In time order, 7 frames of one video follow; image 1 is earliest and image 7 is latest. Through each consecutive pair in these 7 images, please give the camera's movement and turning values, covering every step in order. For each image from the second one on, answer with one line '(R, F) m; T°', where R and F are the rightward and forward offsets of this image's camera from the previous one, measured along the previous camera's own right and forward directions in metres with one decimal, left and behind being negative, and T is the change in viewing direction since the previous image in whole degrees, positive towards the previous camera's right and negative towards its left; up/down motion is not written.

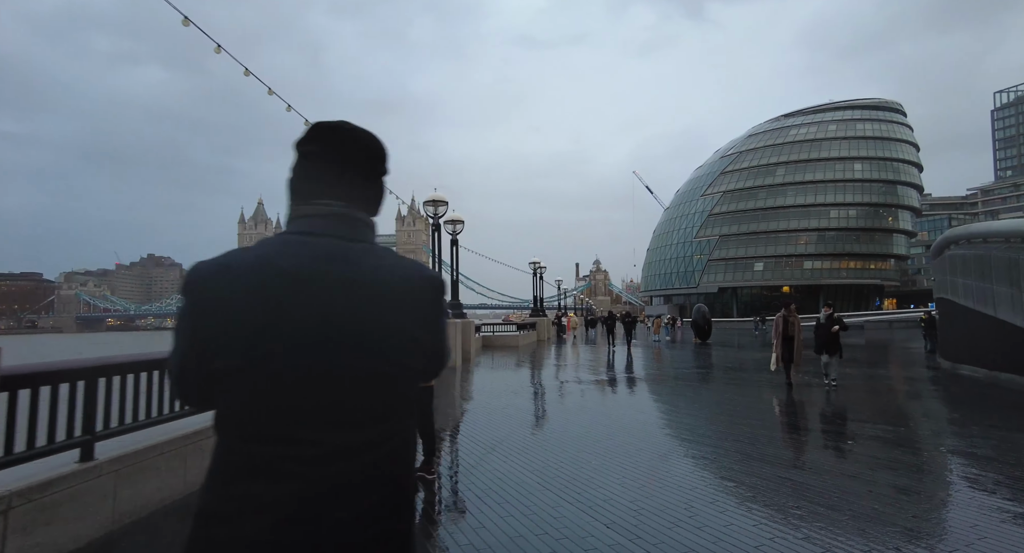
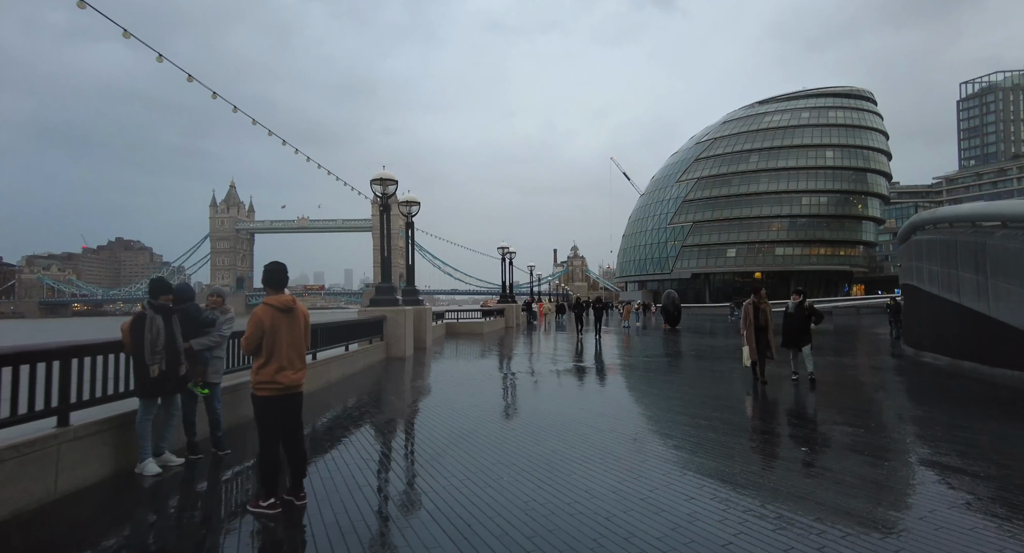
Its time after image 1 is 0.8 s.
(+0.6, +0.6) m; +2°
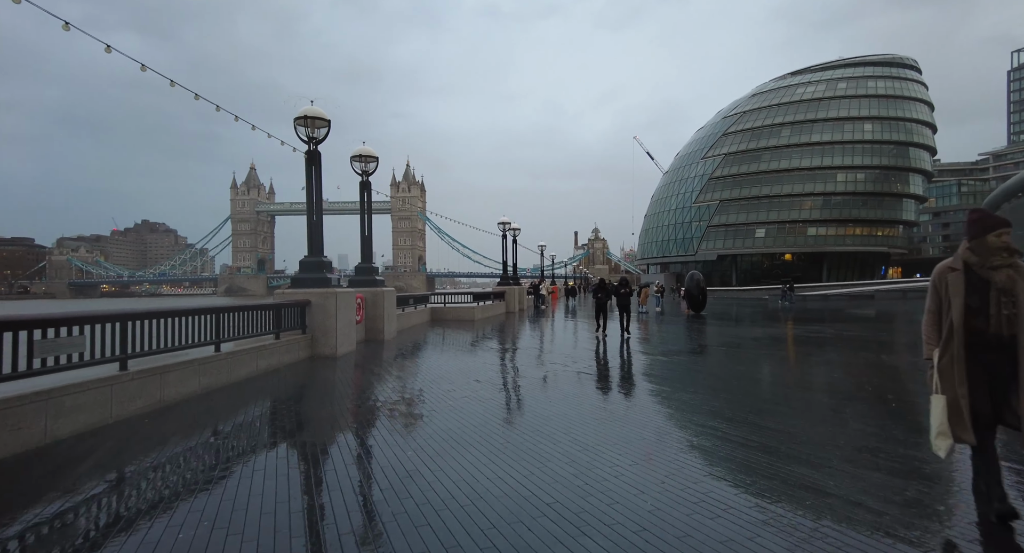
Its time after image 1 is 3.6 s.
(+0.8, +2.6) m; -3°
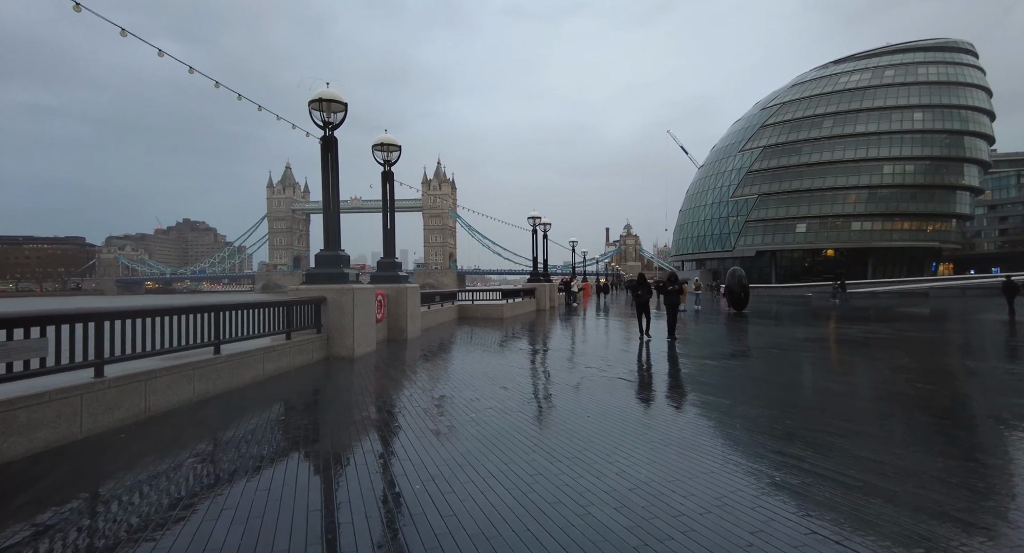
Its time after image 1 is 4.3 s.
(-0.1, +0.8) m; -3°
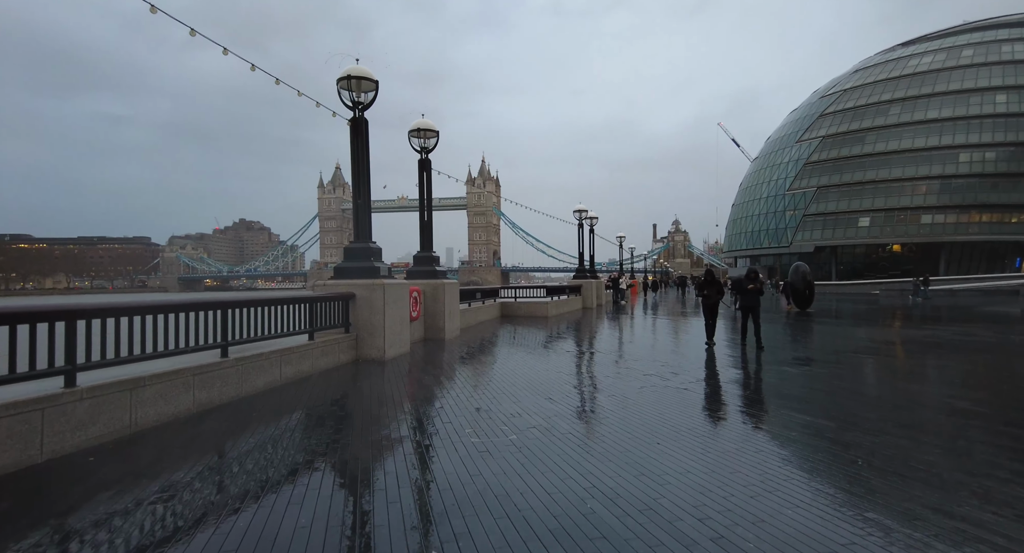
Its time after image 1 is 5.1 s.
(-0.1, +0.8) m; -5°
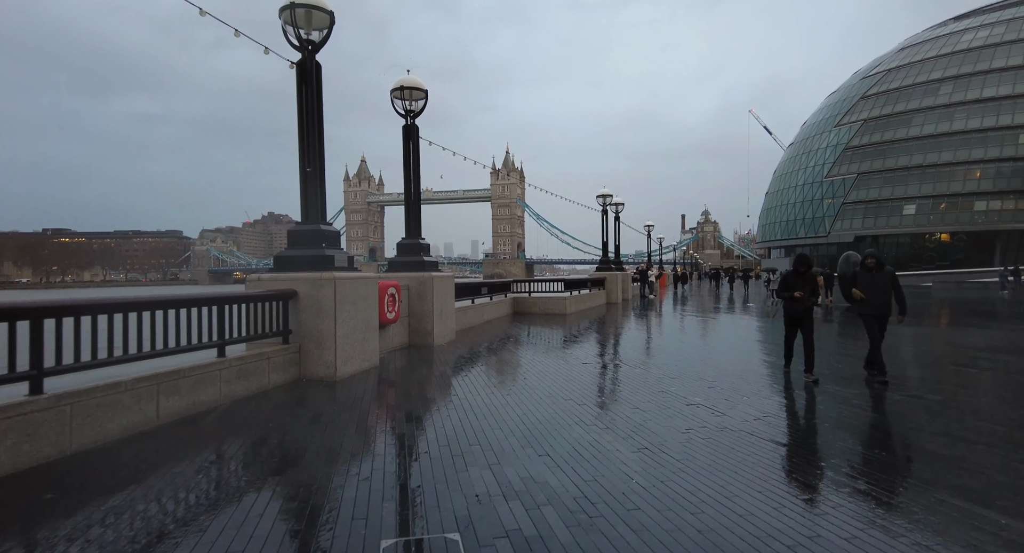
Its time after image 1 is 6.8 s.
(+0.3, +1.6) m; -3°
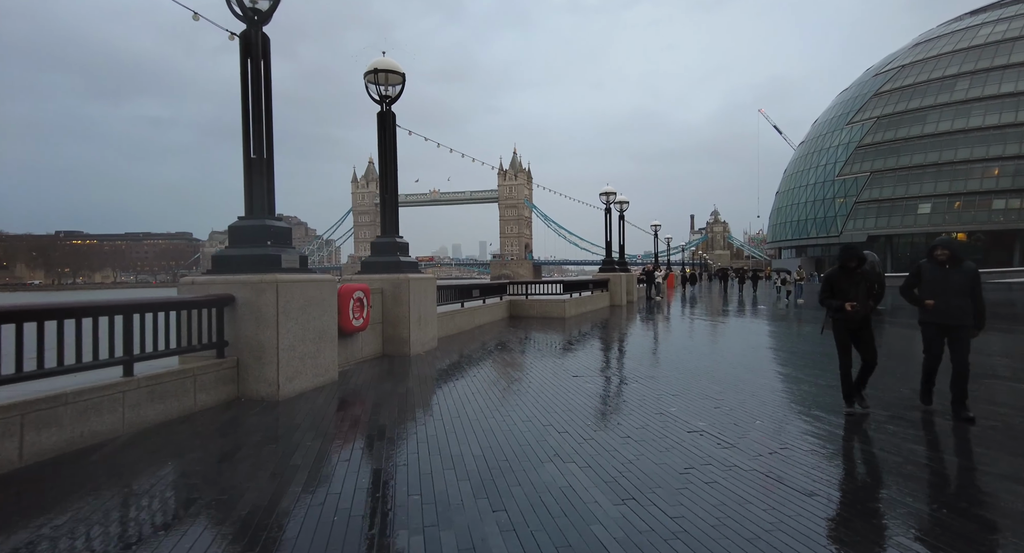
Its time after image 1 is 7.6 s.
(+0.3, +0.7) m; -1°
